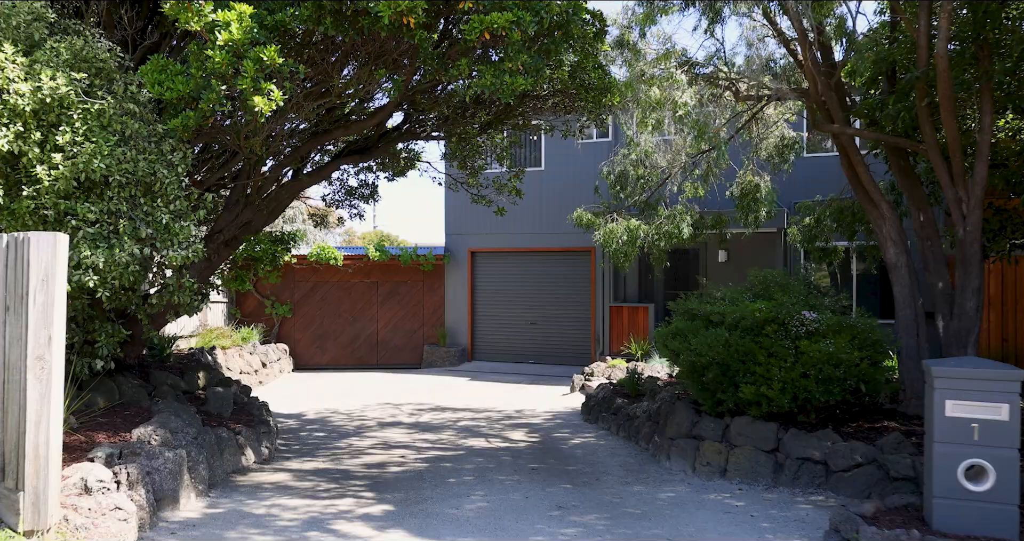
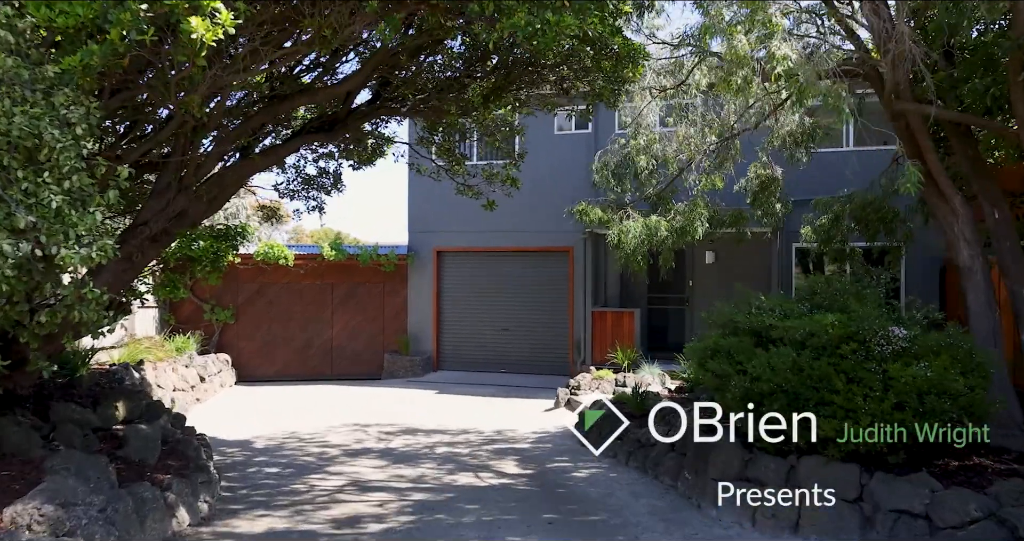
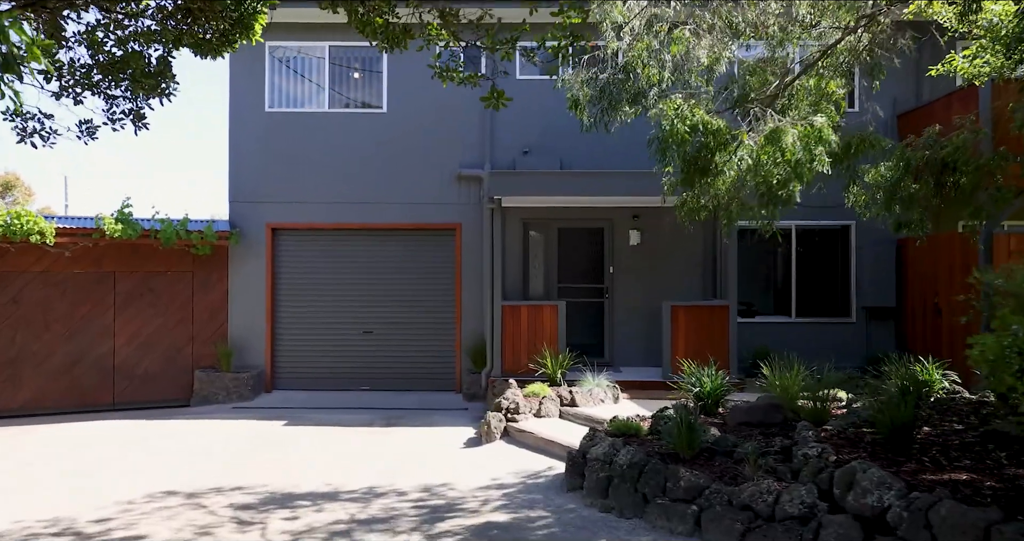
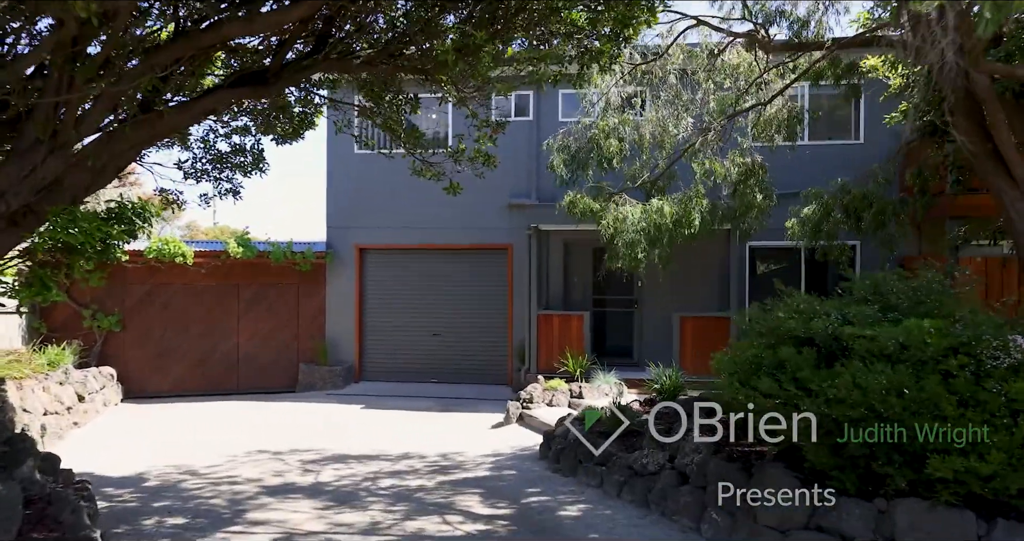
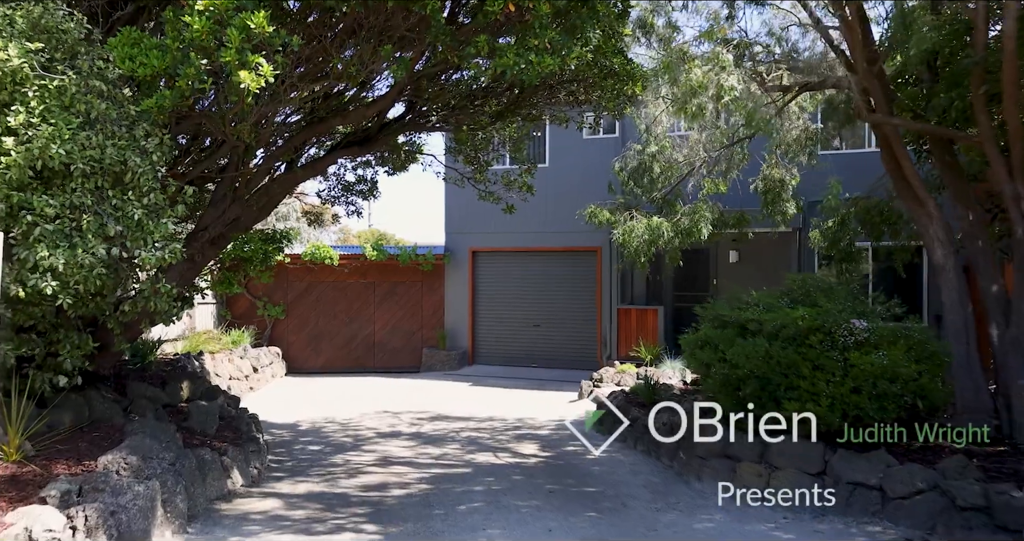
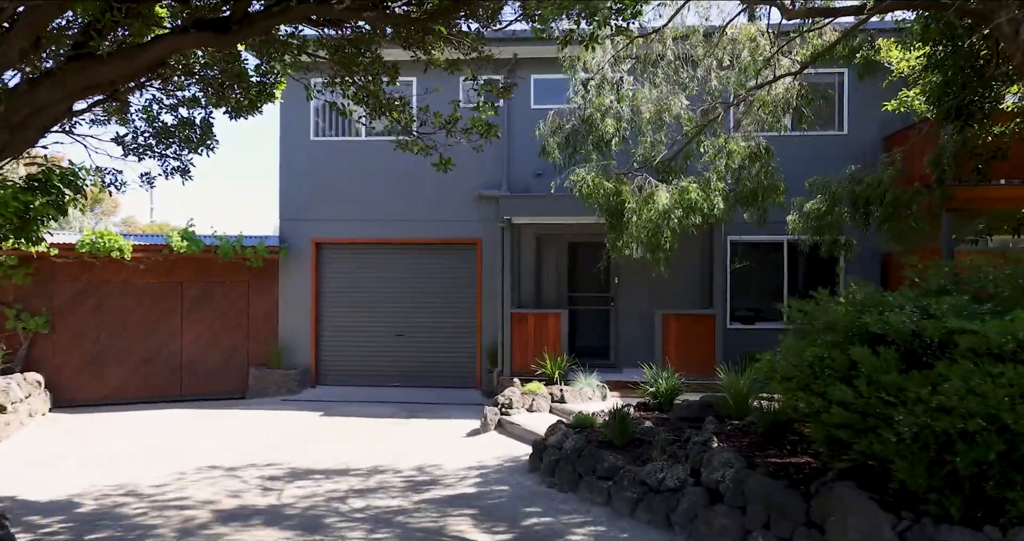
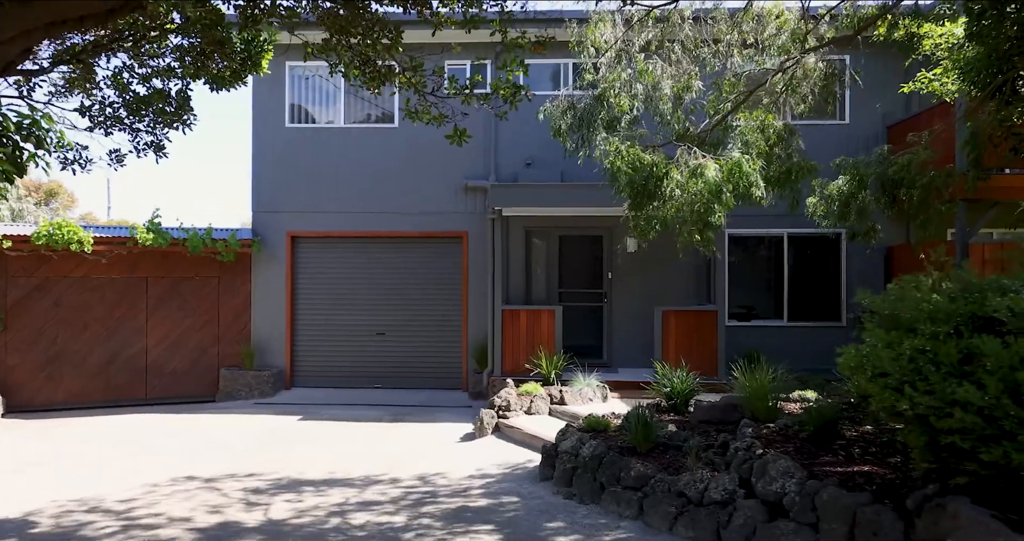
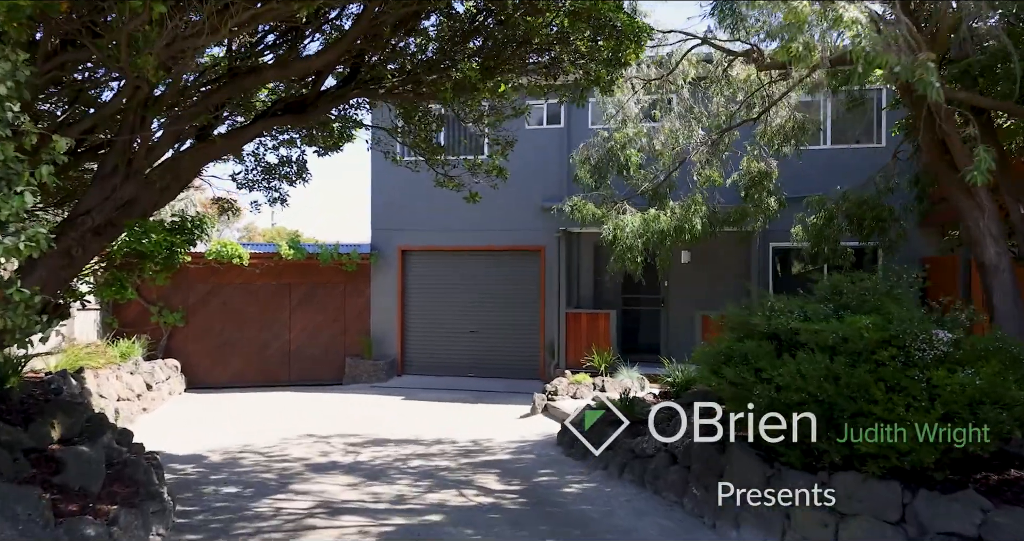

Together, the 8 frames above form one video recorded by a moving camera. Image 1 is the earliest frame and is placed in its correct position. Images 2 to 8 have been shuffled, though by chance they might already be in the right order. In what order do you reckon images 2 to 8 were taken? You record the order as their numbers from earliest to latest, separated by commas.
5, 2, 8, 4, 6, 7, 3
